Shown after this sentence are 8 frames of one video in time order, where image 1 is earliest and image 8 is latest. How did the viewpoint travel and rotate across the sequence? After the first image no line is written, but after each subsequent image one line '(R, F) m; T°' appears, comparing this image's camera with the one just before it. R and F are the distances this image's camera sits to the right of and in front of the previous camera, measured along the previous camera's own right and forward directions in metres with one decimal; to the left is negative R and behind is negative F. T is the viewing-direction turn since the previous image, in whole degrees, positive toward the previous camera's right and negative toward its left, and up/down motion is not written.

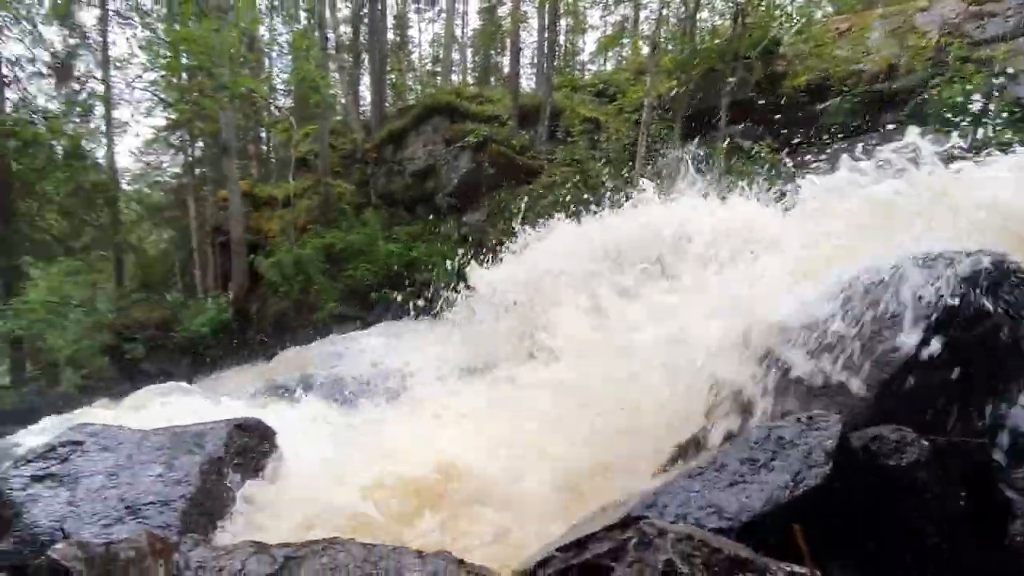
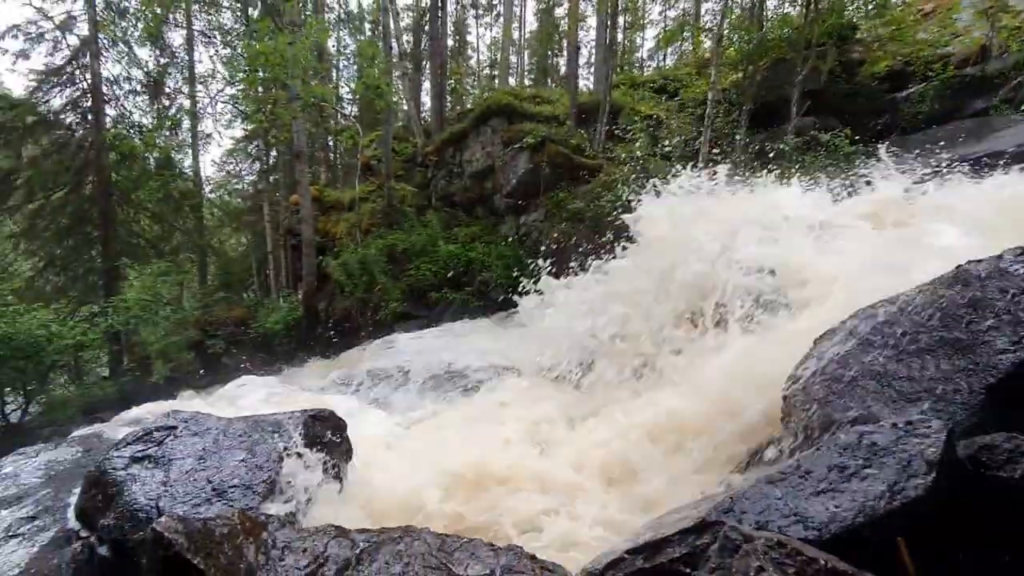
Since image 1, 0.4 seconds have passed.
(-0.2, -0.1) m; -5°
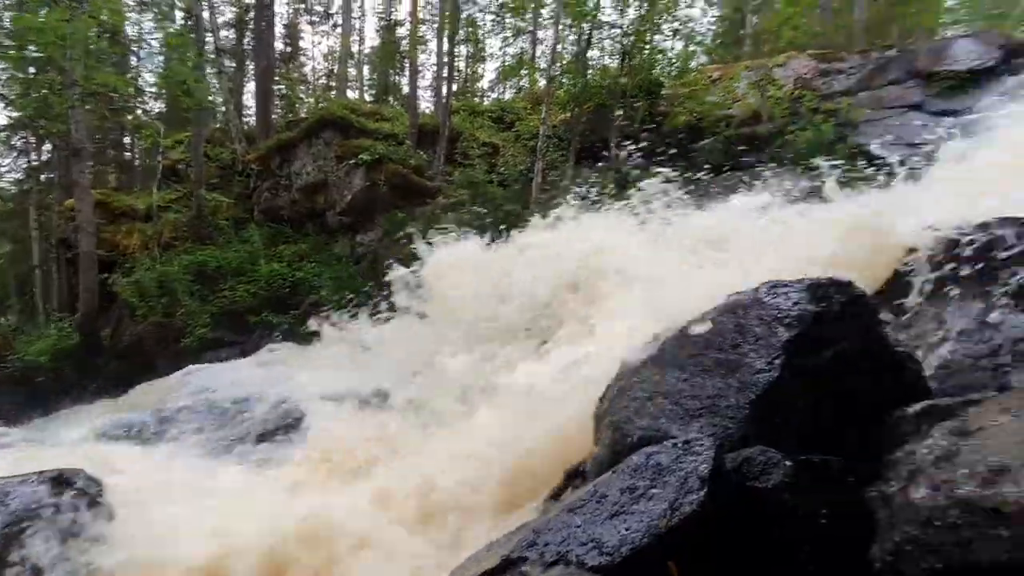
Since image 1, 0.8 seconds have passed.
(+0.1, +0.4) m; +14°
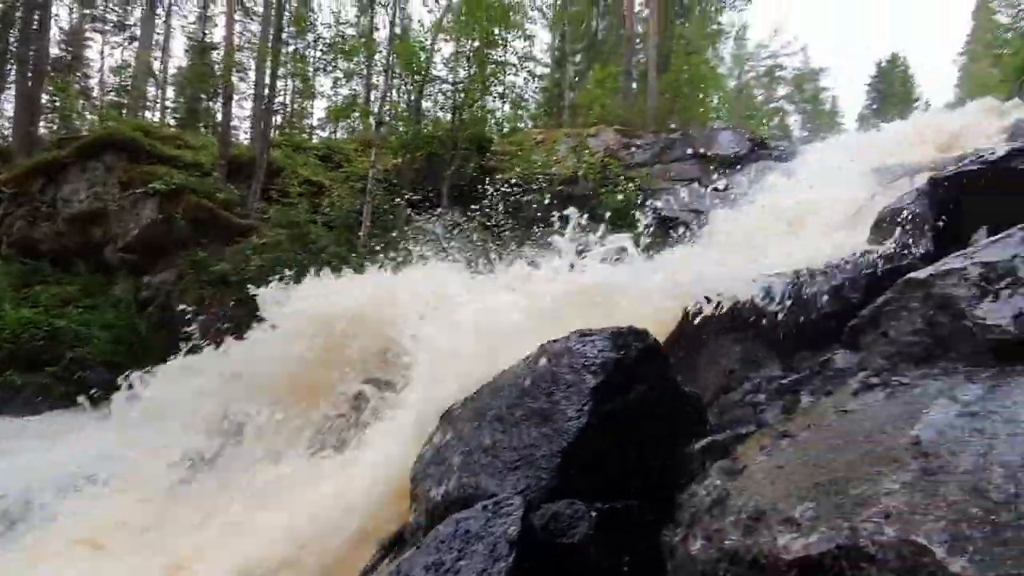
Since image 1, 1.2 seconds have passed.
(+0.3, +0.4) m; +14°
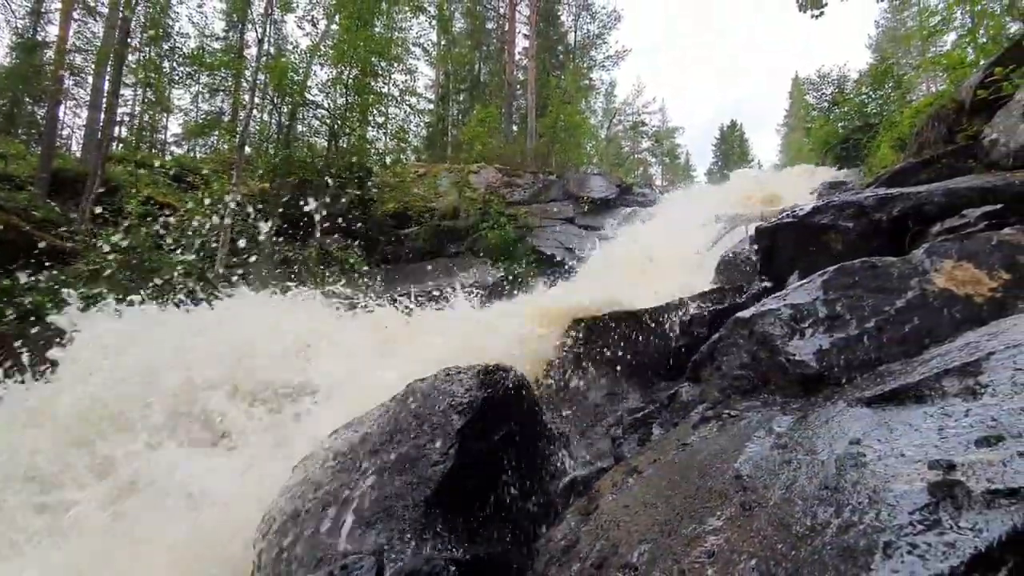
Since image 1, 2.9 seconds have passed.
(+0.3, +0.2) m; +10°
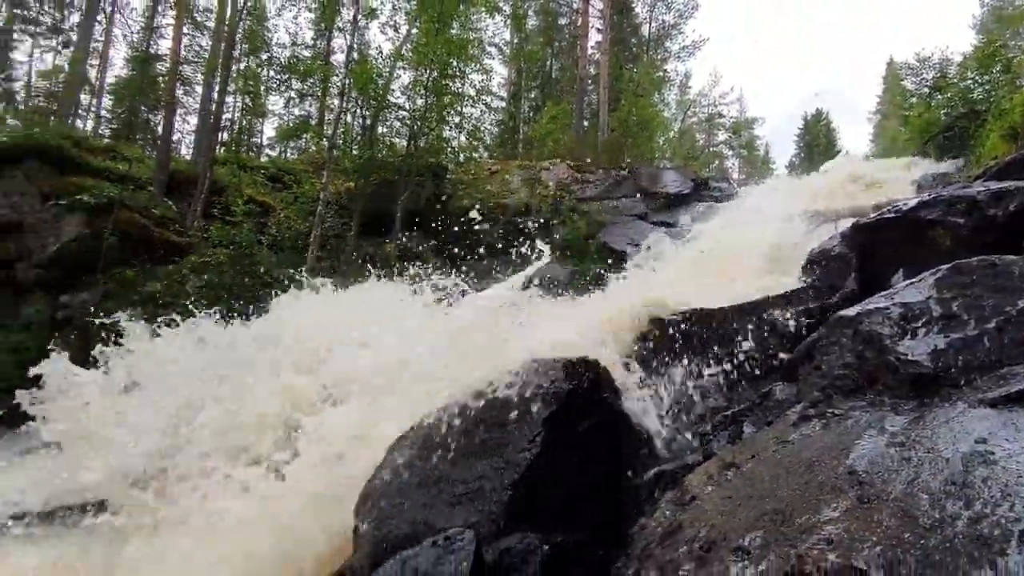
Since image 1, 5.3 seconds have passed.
(-0.3, -0.3) m; -6°
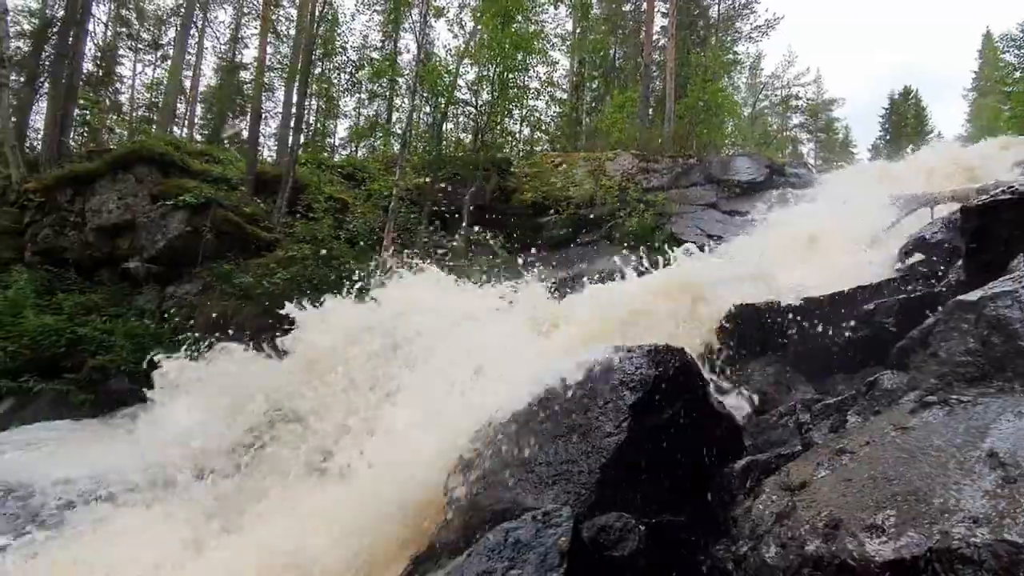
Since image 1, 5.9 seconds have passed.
(-0.5, -0.3) m; -6°
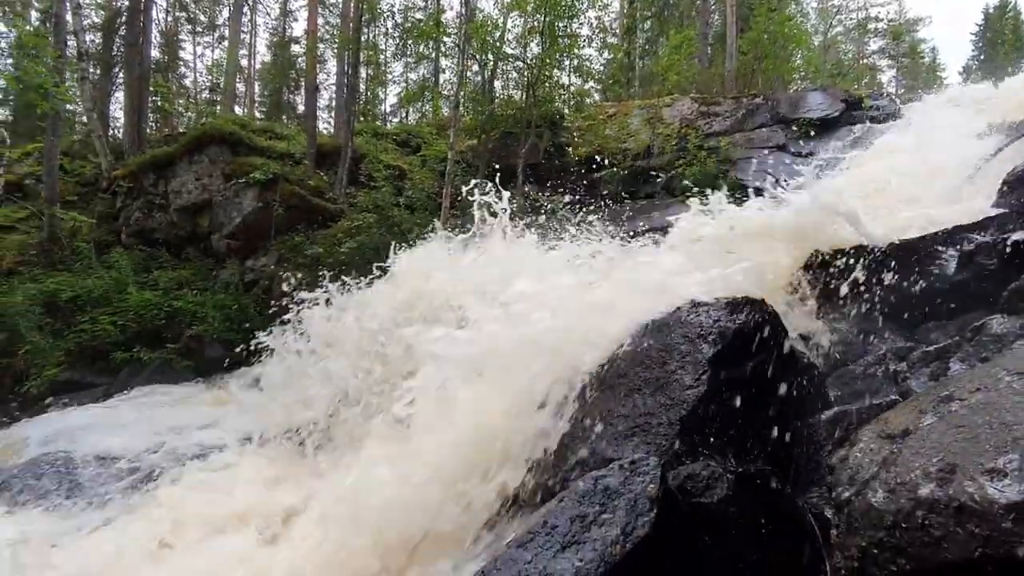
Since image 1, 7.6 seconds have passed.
(-0.1, -0.3) m; -5°
